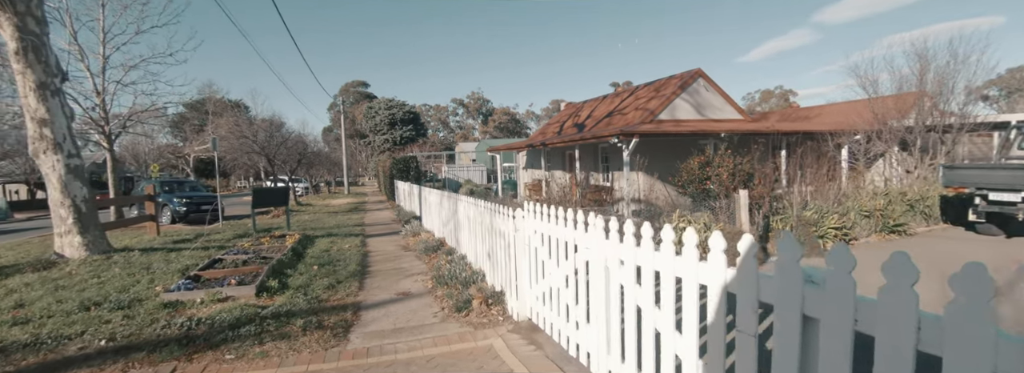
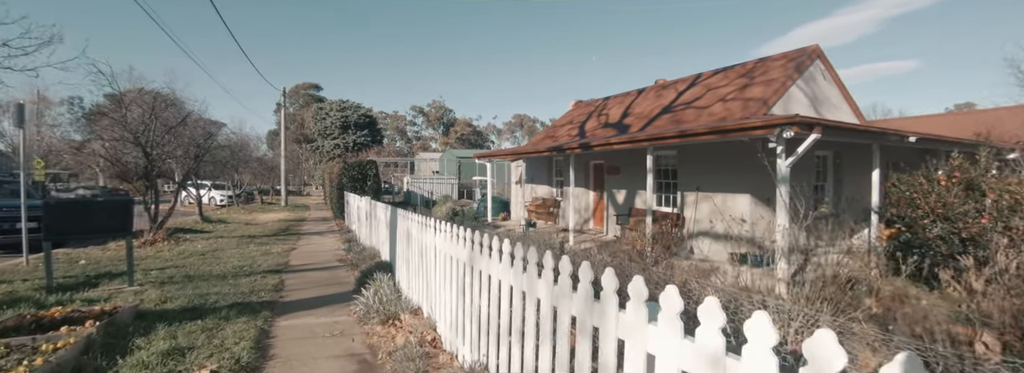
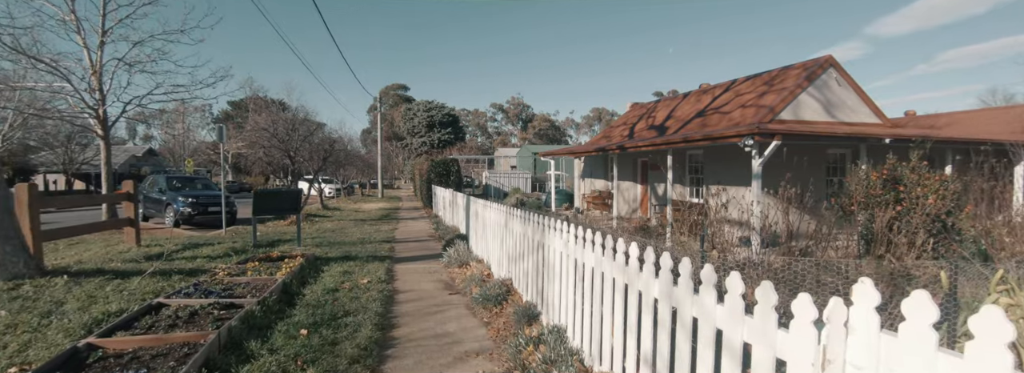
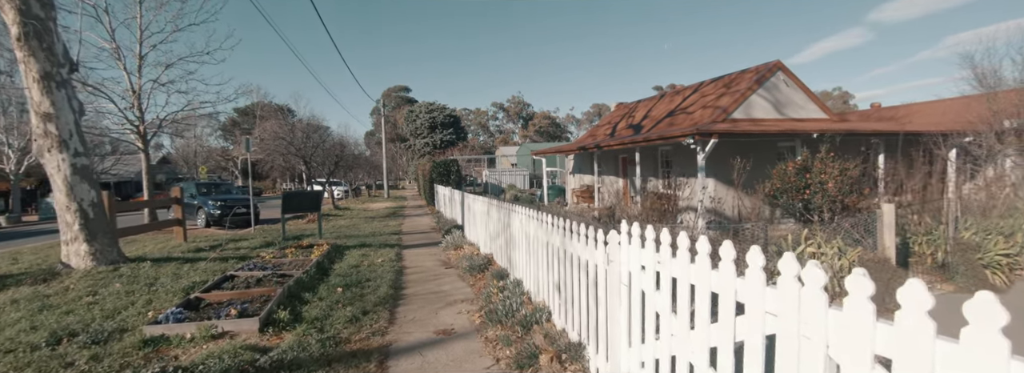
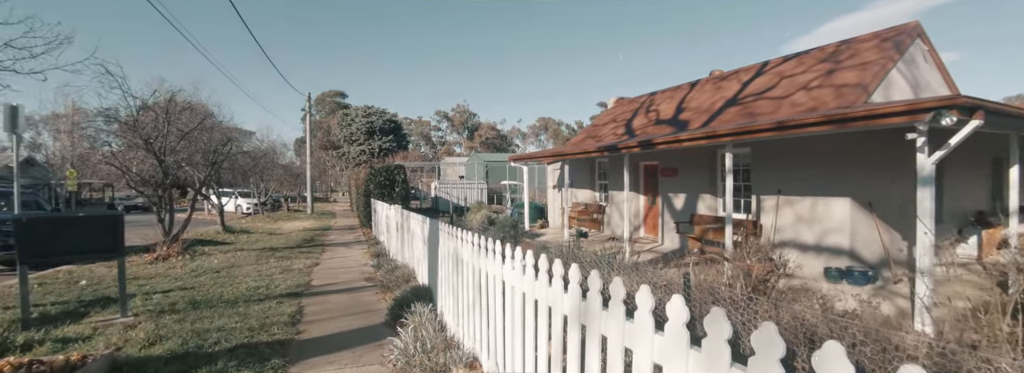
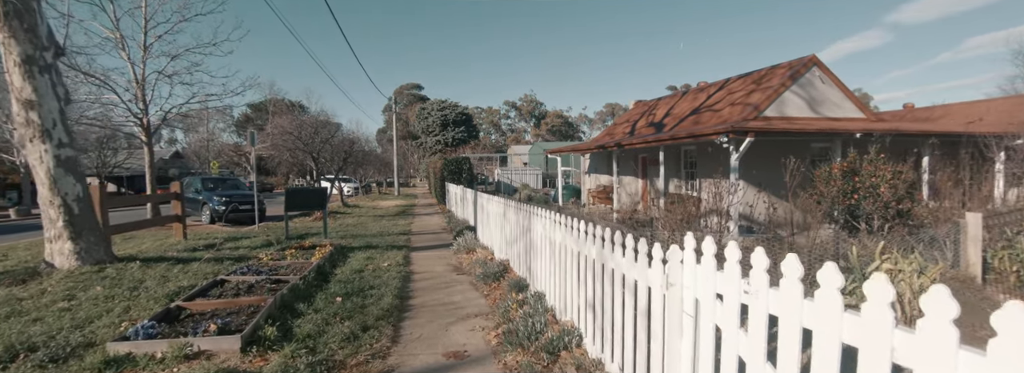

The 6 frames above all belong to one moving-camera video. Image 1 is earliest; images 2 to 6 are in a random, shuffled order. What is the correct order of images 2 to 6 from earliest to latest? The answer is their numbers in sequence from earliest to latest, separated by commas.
4, 6, 3, 2, 5
